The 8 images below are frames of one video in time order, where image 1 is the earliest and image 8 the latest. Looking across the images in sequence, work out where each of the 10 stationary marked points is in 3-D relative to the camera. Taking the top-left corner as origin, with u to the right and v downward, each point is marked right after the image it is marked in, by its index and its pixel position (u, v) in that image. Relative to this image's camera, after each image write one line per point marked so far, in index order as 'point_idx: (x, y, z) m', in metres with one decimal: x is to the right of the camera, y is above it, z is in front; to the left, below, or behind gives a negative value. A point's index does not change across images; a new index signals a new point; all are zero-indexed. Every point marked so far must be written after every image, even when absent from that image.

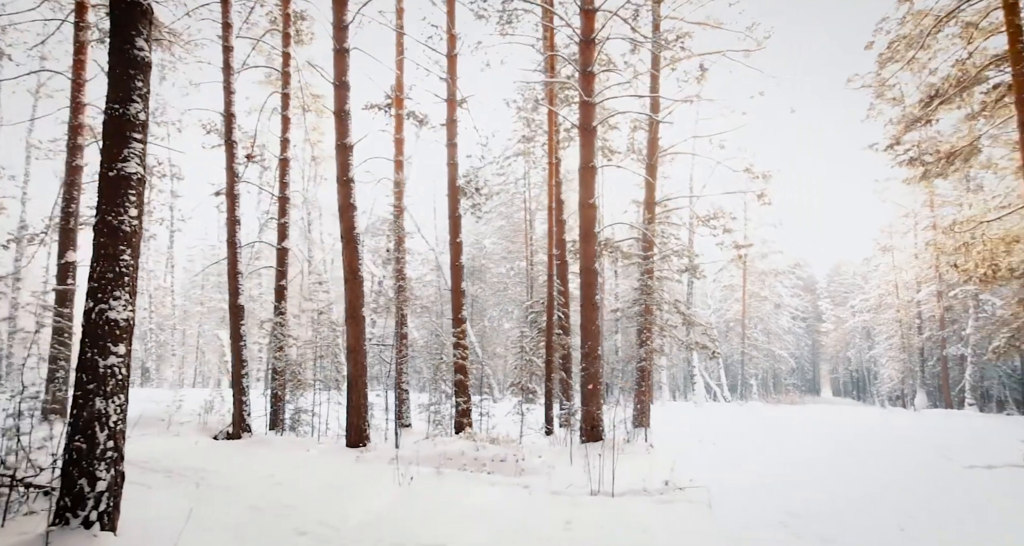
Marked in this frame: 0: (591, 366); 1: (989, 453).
0: (+1.2, -1.5, +11.3) m
1: (+7.6, -2.9, +11.1) m
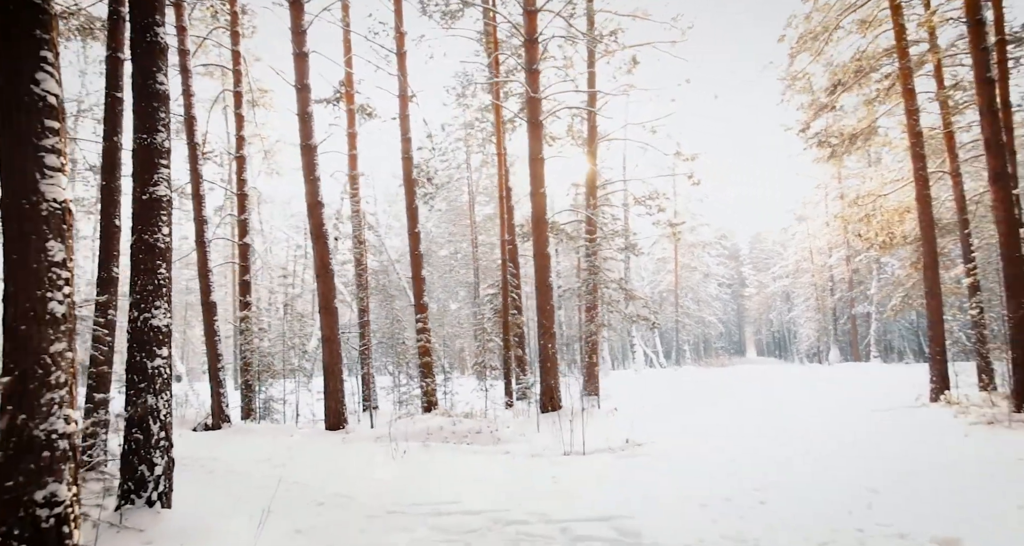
0: (+0.6, -1.2, +12.4) m
1: (+7.0, -2.4, +12.9) m
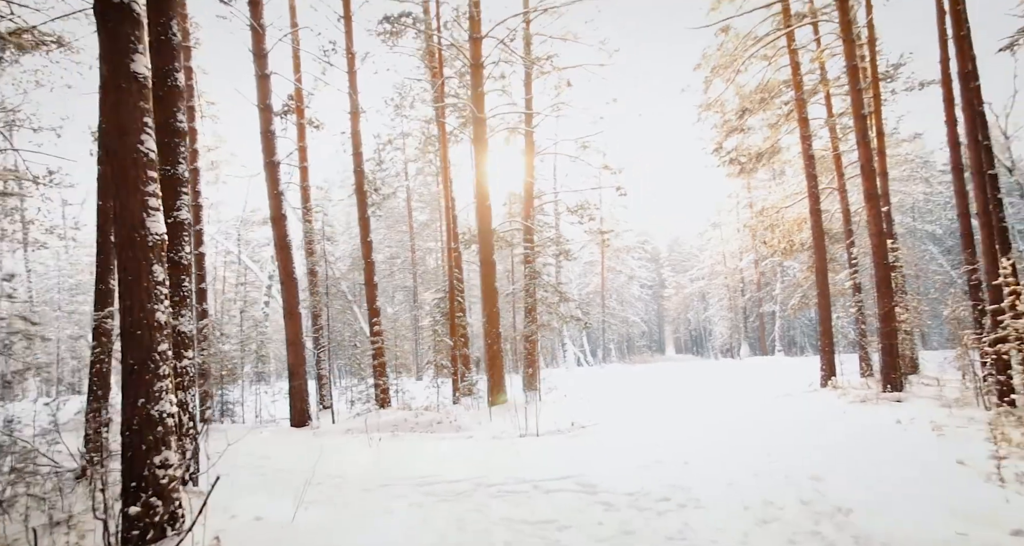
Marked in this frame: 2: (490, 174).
0: (-0.4, -1.3, +13.7) m
1: (+5.9, -2.4, +14.9) m
2: (-0.5, +2.2, +15.3) m
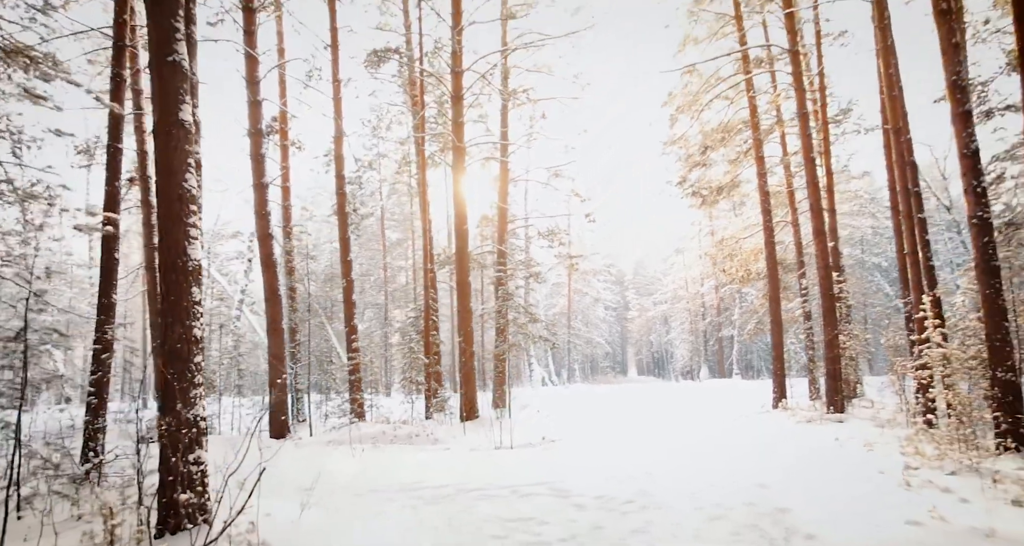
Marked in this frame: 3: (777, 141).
0: (-0.9, -1.8, +14.4) m
1: (+5.3, -3.1, +15.8) m
2: (-1.0, +1.7, +16.1) m
3: (+7.0, +3.5, +18.3) m
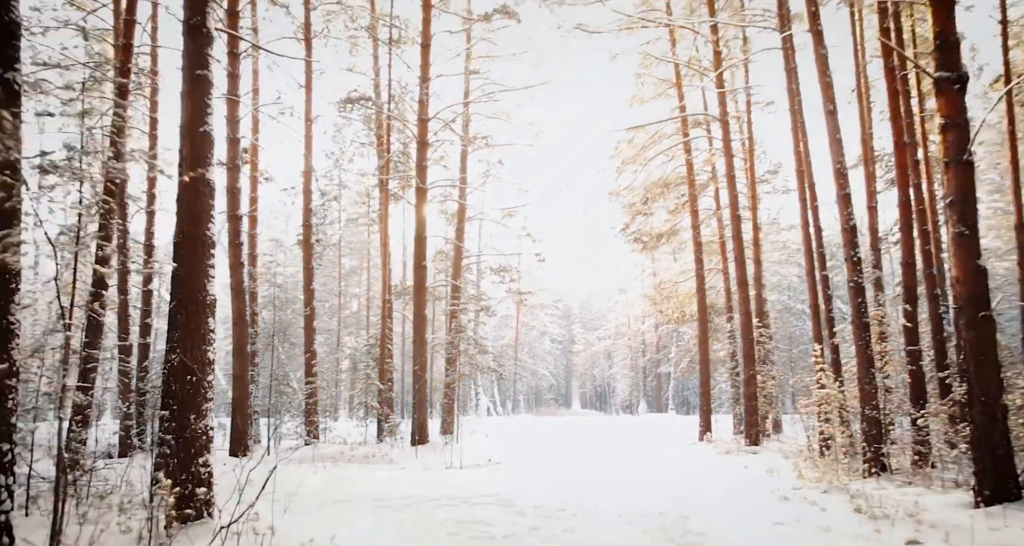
0: (-2.0, -2.5, +15.4) m
1: (+4.0, -4.1, +17.2) m
2: (-2.1, +0.9, +17.2) m
3: (+5.8, +2.2, +20.1) m
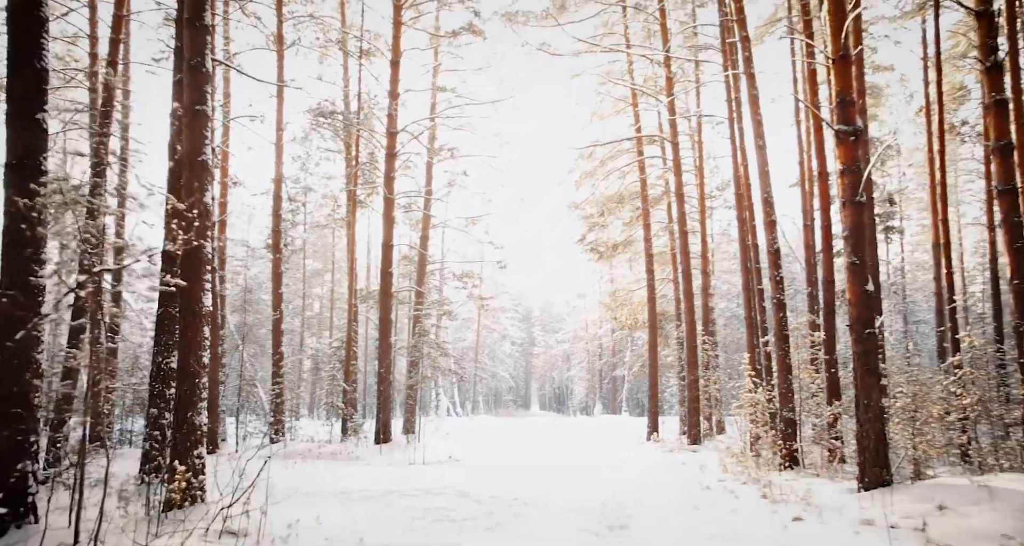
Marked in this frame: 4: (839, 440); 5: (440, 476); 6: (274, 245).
0: (-3.0, -2.7, +16.2) m
1: (+2.9, -4.4, +18.3) m
2: (-3.1, +0.7, +18.0) m
3: (+4.7, +1.9, +21.3) m
4: (+5.2, -2.6, +11.0) m
5: (-1.1, -3.1, +10.5) m
6: (-6.4, +0.8, +18.8) m
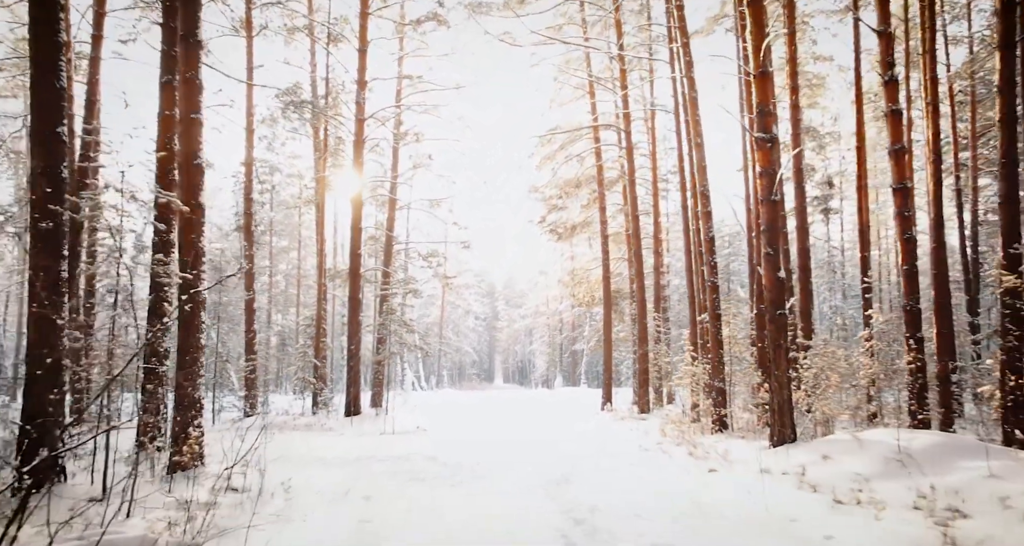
0: (-3.9, -2.2, +17.1) m
1: (+1.9, -3.8, +19.6) m
2: (-4.1, +1.2, +18.7) m
3: (+3.5, +2.6, +22.4) m
4: (+4.6, -2.4, +12.3) m
5: (-1.7, -2.8, +11.5) m
6: (-7.5, +1.3, +19.4) m
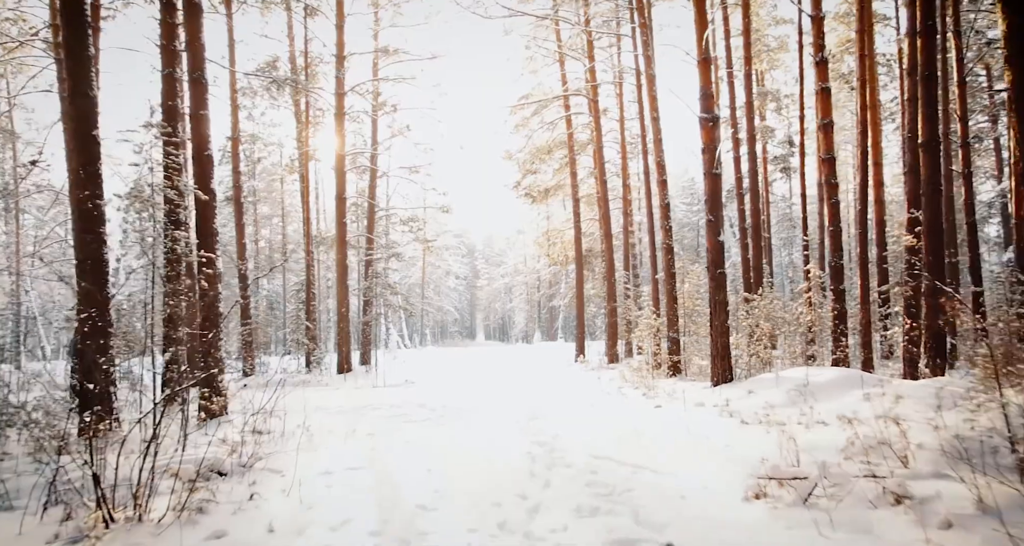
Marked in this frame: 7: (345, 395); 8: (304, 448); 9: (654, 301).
0: (-4.4, -1.4, +18.2) m
1: (+1.3, -2.7, +21.0) m
2: (-4.8, +2.2, +19.7) m
3: (+2.7, +4.0, +23.5) m
4: (+4.2, -1.6, +13.8) m
5: (-2.1, -2.2, +12.8) m
6: (-8.2, +2.2, +20.2) m
7: (-2.9, -2.3, +13.0) m
8: (-2.7, -2.3, +8.7) m
9: (+3.4, -0.7, +16.8) m
